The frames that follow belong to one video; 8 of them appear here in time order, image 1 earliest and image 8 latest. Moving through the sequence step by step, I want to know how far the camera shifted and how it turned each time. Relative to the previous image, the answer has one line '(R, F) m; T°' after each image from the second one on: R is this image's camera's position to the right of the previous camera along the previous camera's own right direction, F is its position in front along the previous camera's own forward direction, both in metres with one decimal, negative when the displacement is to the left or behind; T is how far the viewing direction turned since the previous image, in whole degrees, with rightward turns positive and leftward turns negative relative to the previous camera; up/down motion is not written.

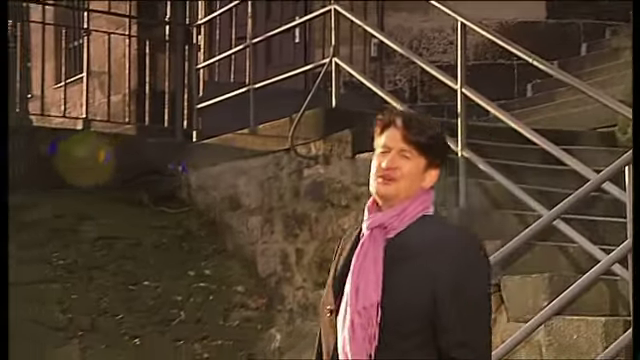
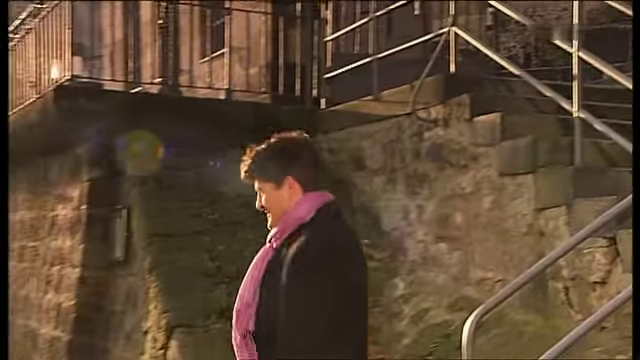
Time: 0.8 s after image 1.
(0.0, -0.4) m; -11°
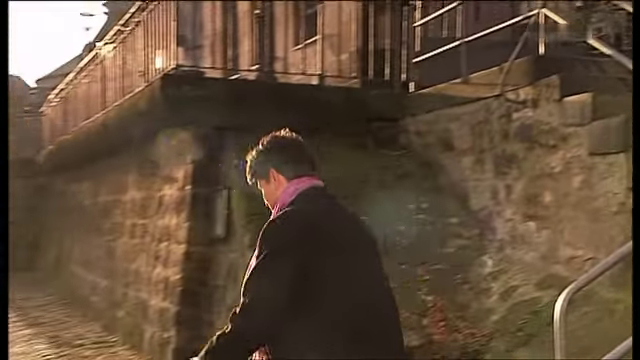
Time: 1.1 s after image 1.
(0.0, -0.2) m; -8°
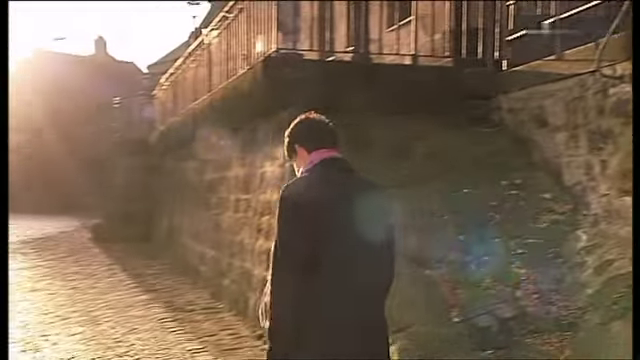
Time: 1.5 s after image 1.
(0.0, -0.3) m; -8°
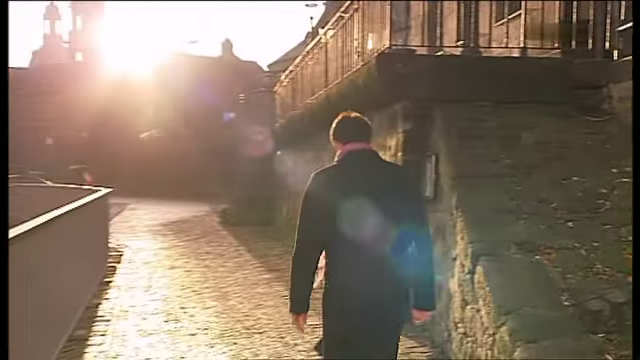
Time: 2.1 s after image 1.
(-0.1, -0.5) m; -10°
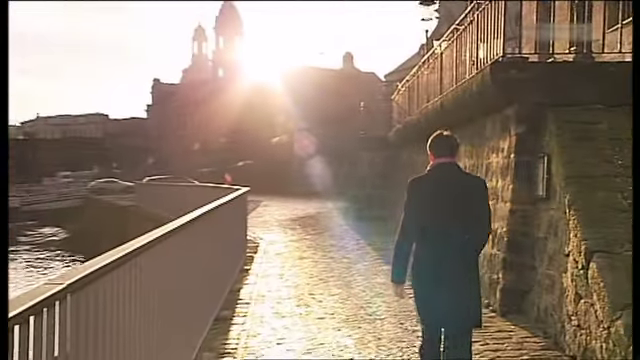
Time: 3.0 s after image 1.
(-0.1, -0.7) m; -10°
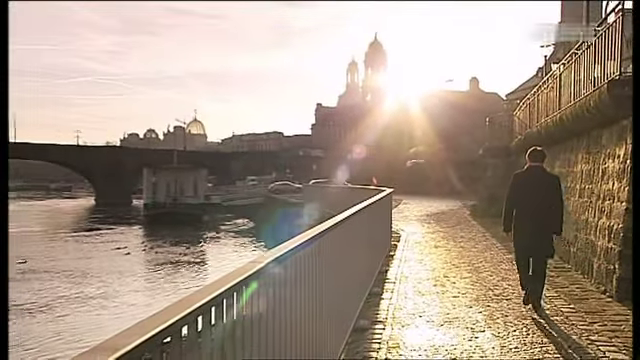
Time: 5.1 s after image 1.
(-0.2, -1.9) m; -11°
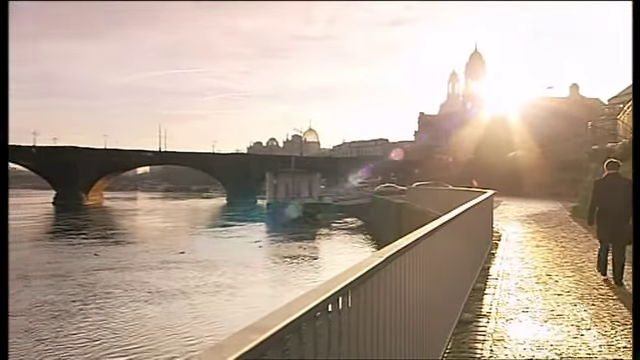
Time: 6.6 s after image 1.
(-0.2, -1.0) m; -8°
